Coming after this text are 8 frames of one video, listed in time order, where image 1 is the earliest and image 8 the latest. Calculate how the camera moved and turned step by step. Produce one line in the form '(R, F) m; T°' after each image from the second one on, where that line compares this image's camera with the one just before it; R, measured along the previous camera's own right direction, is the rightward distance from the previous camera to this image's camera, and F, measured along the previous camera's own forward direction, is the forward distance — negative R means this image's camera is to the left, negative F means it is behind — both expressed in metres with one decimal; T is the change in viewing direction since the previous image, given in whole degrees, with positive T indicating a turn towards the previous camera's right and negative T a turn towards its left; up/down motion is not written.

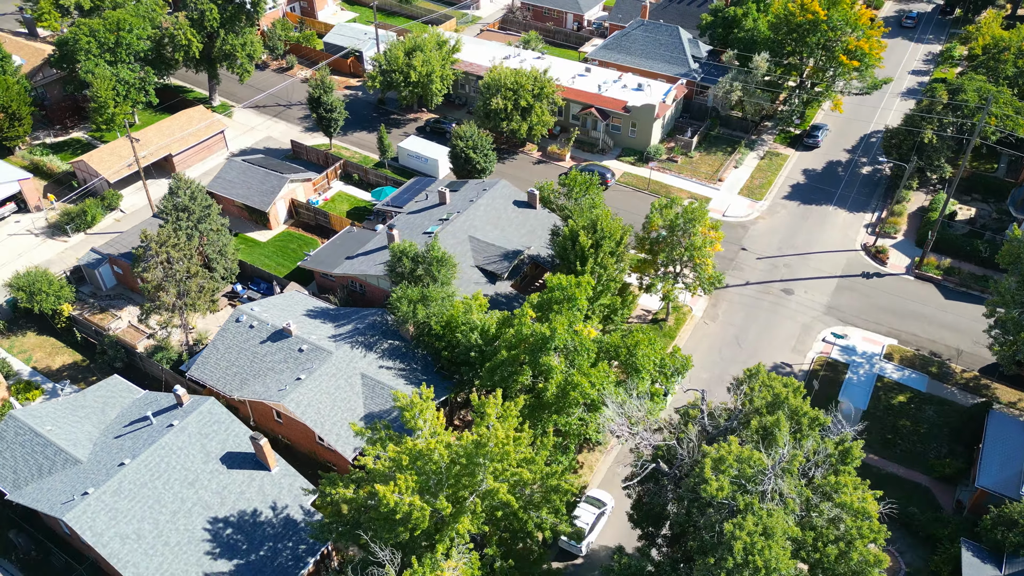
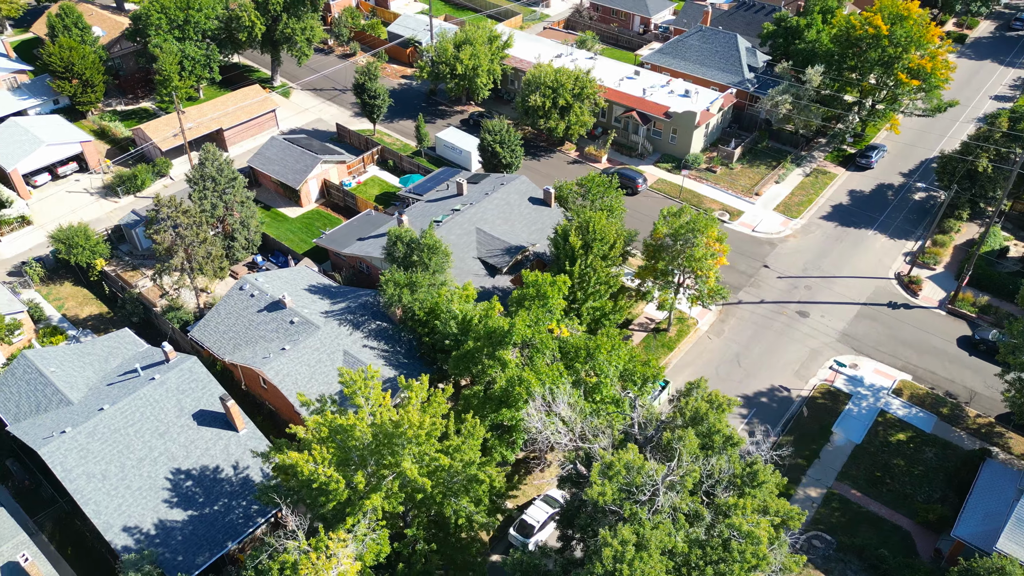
(+5.1, 0.0) m; -7°
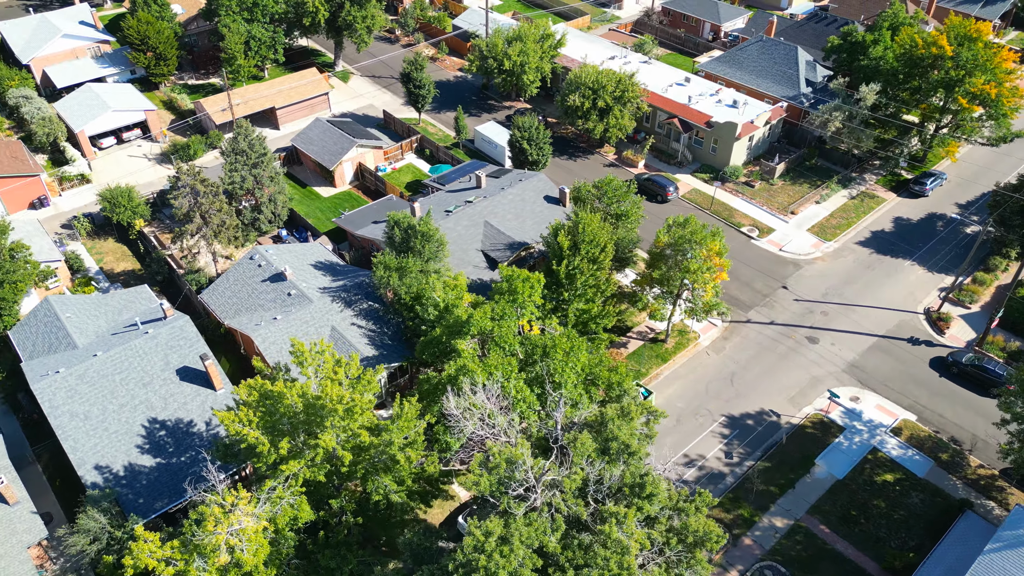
(+5.3, 0.0) m; -7°
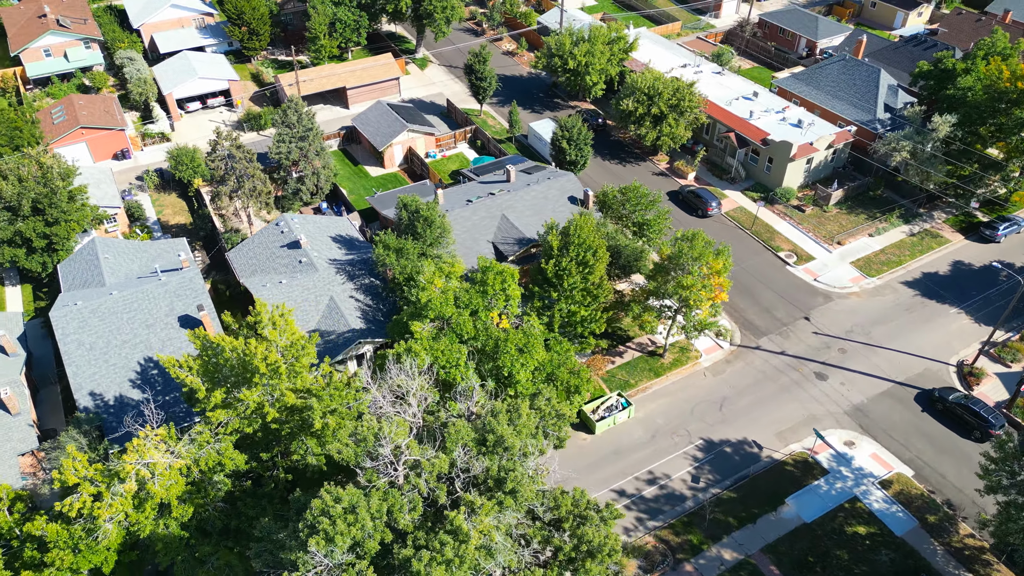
(+6.5, +0.1) m; -9°
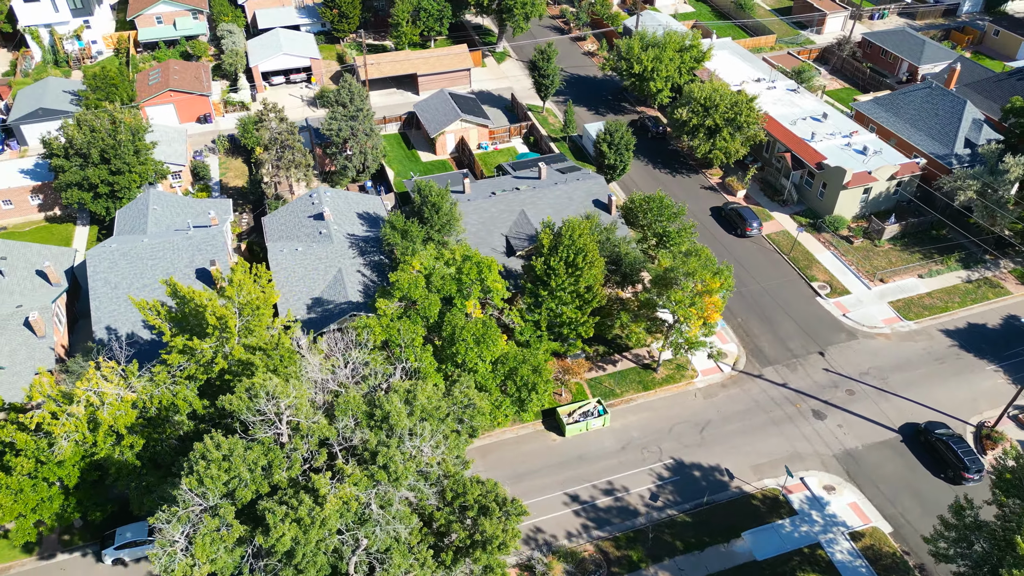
(+6.5, +0.1) m; -9°
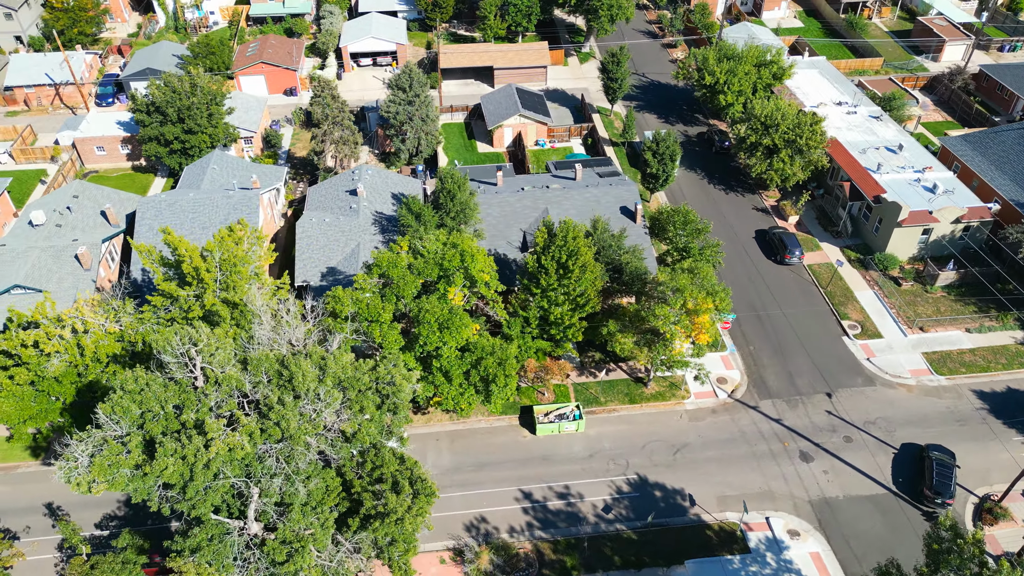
(+6.7, +0.1) m; -9°
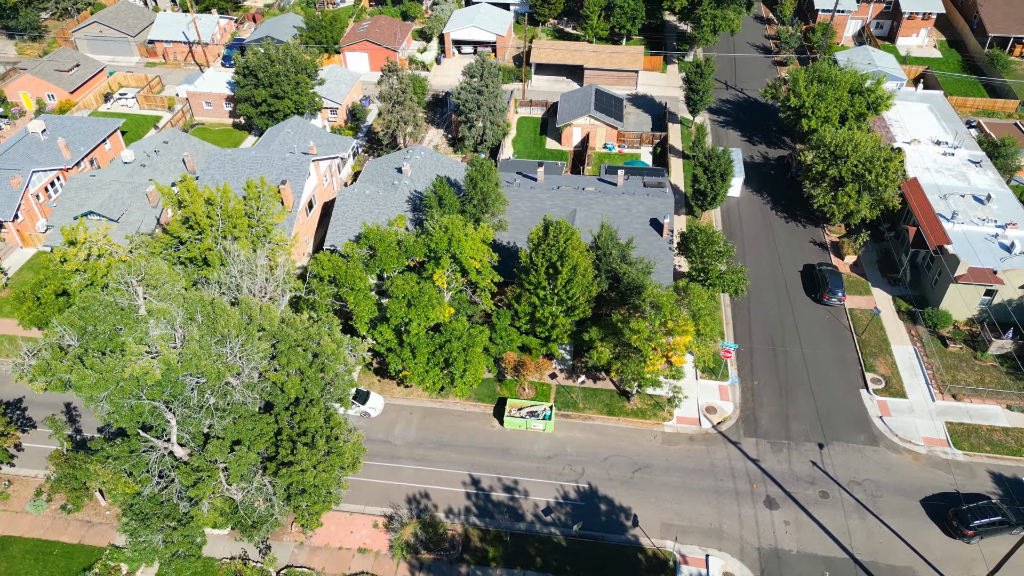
(+7.9, +0.2) m; -11°
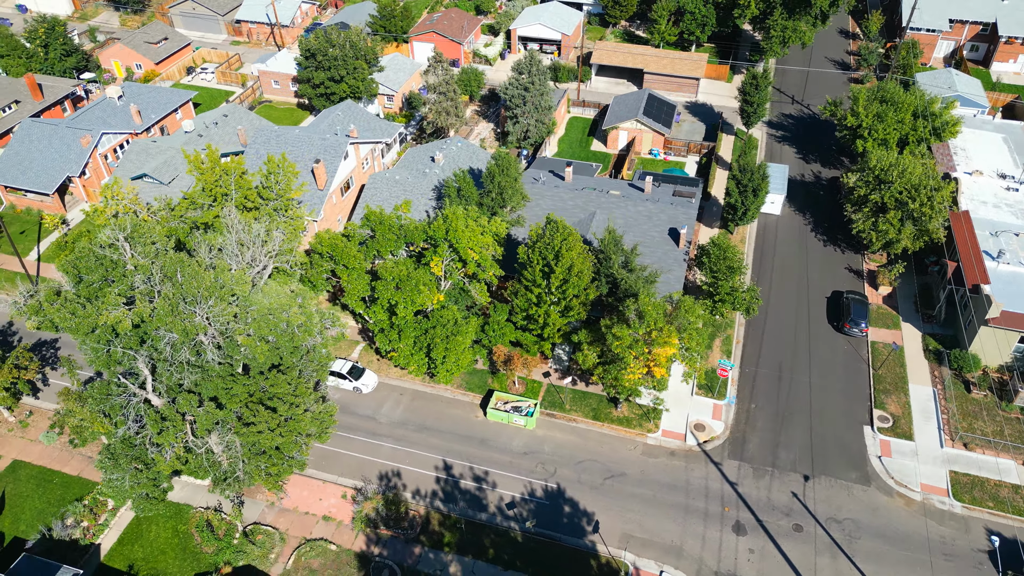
(+5.1, 0.0) m; -7°
